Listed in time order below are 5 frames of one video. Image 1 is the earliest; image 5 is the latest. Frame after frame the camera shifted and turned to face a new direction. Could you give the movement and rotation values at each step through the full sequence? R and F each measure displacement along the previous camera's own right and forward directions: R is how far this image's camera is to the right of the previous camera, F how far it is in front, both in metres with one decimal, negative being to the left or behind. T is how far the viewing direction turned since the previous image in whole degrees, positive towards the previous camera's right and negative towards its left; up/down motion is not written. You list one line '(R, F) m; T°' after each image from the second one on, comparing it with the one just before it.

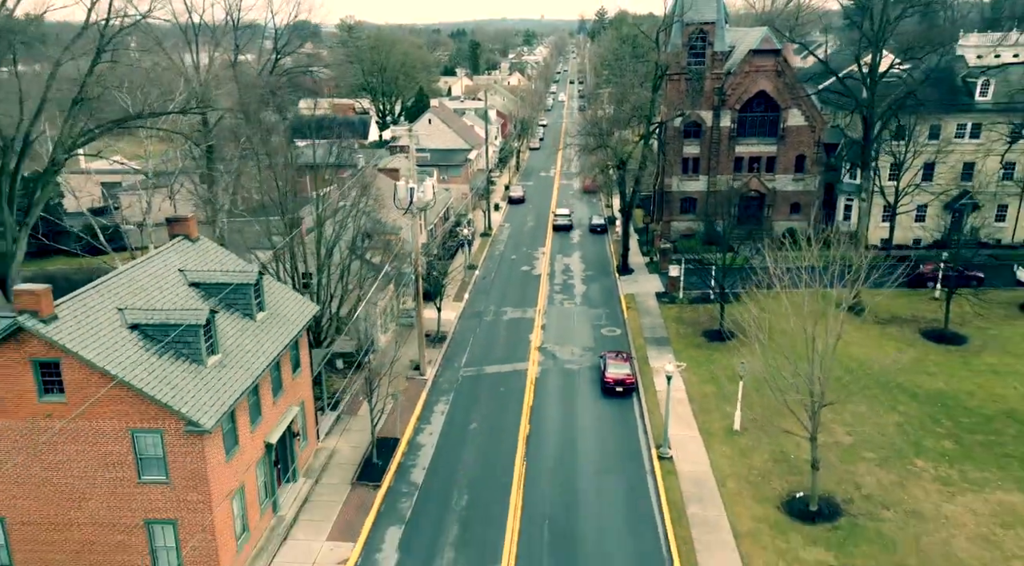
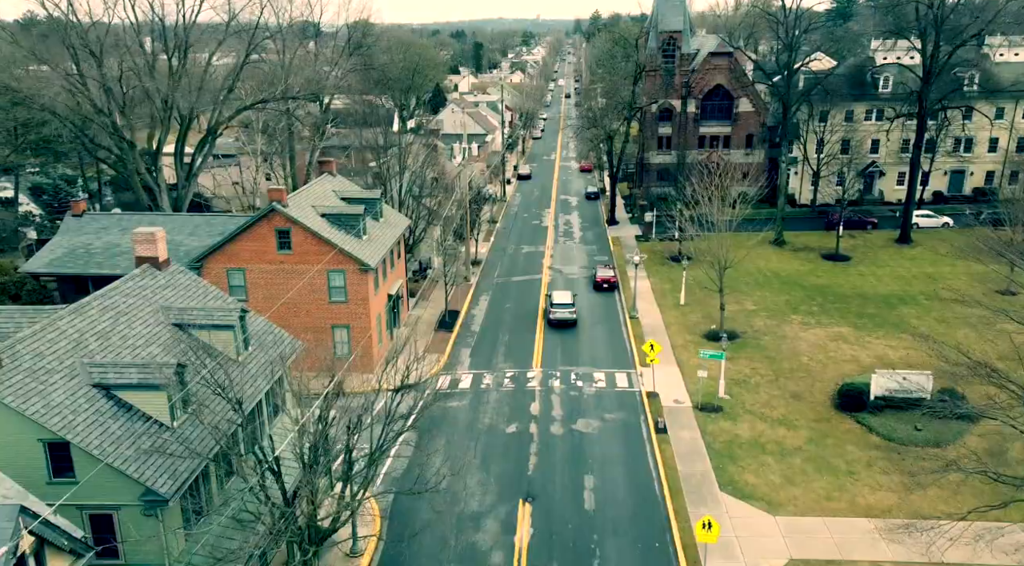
(-1.3, -14.3) m; 0°
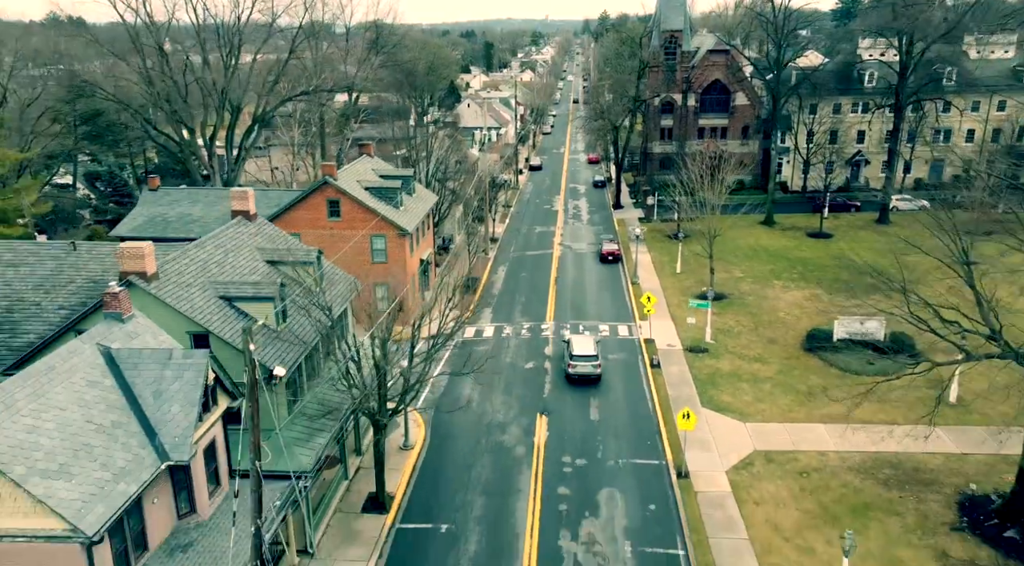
(-0.4, -5.3) m; -1°
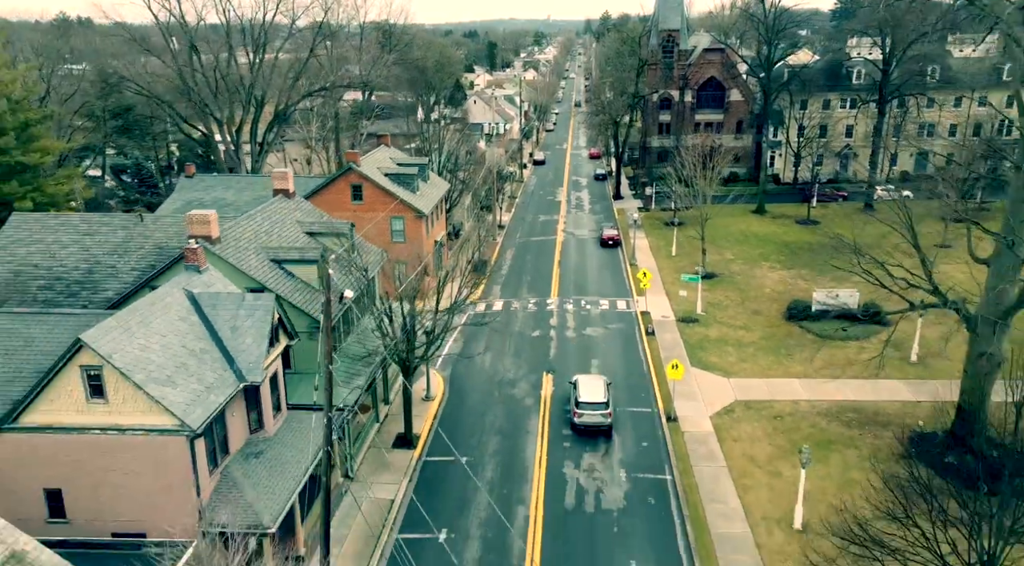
(-0.3, -3.5) m; 0°
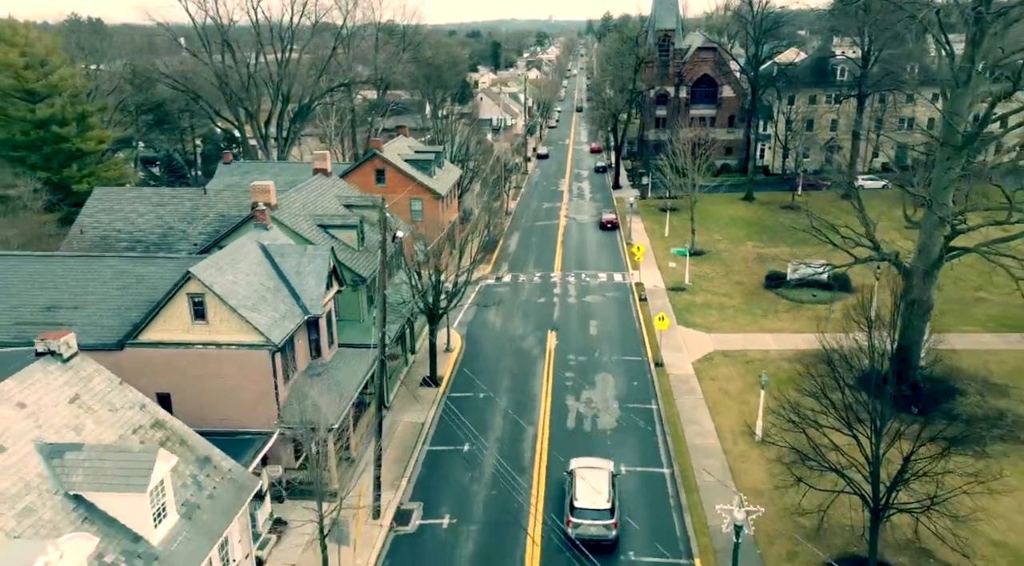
(-0.3, -4.6) m; 0°
